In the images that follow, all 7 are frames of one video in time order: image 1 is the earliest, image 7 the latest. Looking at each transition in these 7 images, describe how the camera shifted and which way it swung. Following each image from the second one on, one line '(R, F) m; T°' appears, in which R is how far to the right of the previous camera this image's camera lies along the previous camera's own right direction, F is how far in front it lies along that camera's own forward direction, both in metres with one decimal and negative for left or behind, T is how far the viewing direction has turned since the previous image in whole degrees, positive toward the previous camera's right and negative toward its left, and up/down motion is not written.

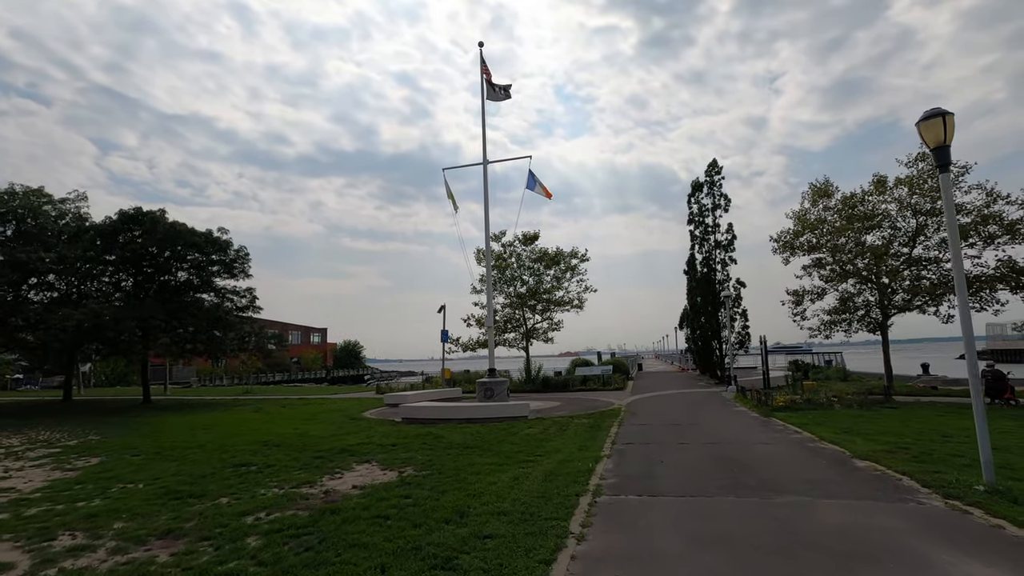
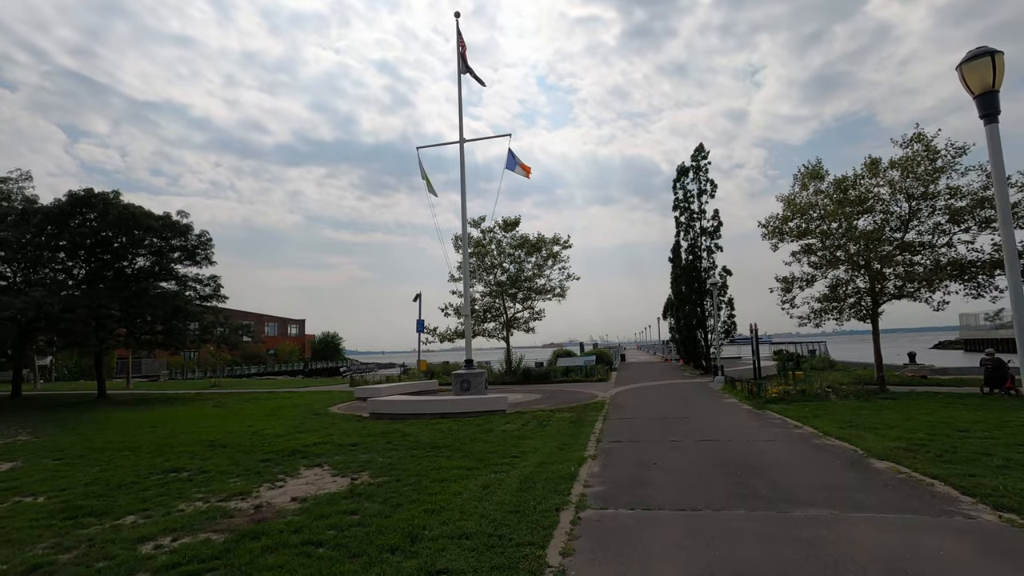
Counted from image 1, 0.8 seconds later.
(+0.2, +1.4) m; +2°
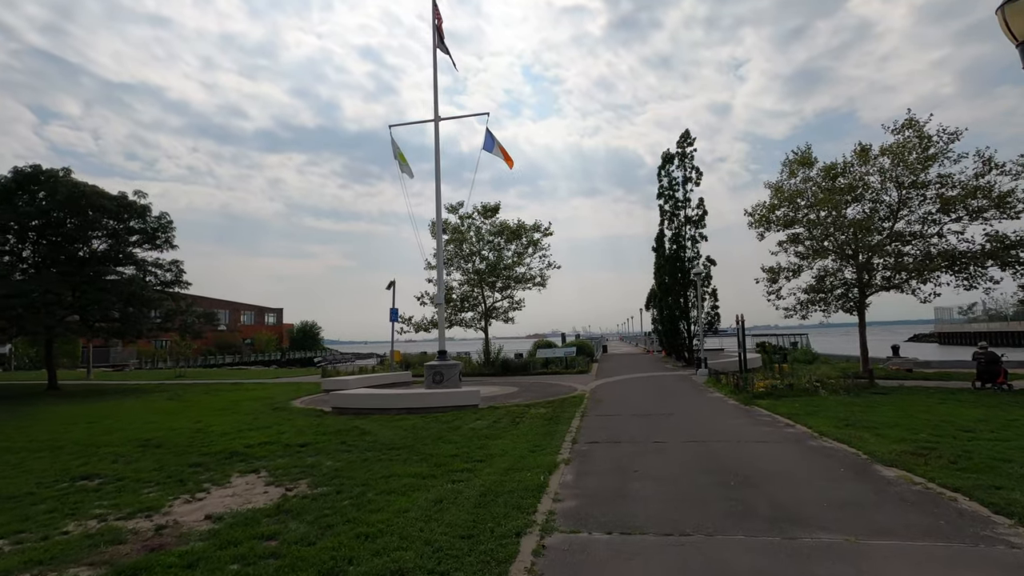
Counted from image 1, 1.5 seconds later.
(+0.3, +1.2) m; +2°
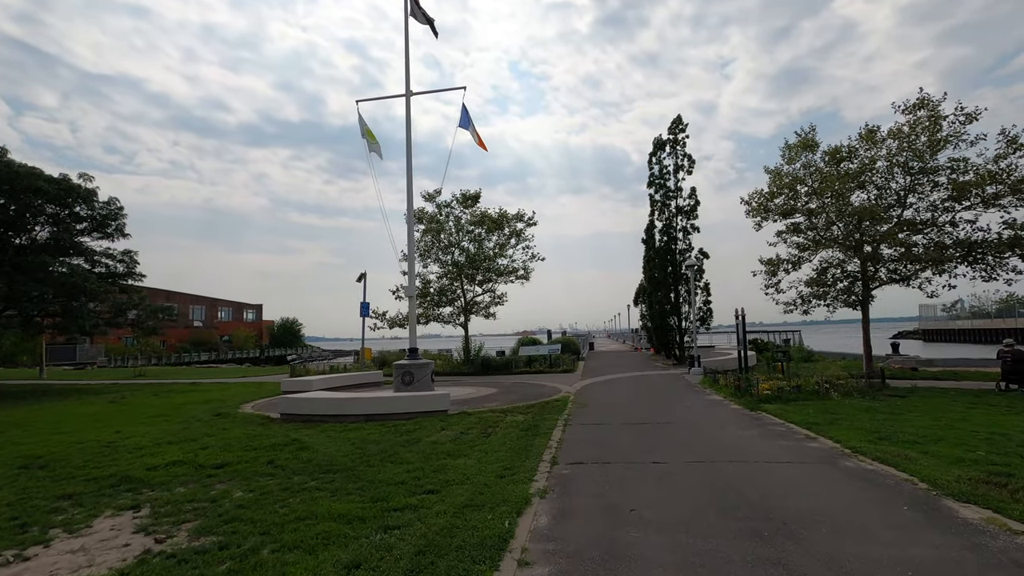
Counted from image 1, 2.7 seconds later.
(+0.3, +2.0) m; +1°
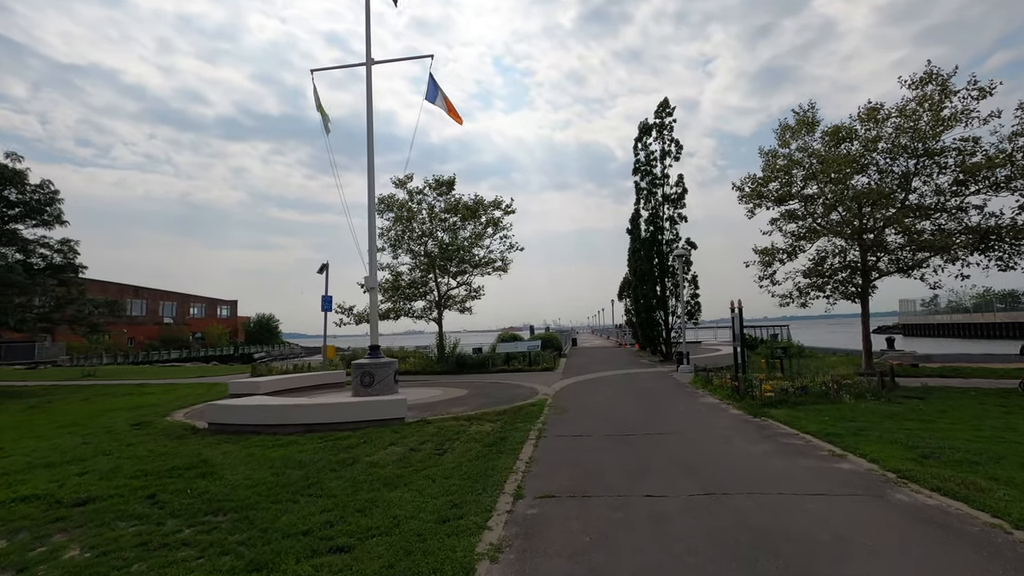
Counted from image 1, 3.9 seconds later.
(+0.4, +2.0) m; +2°
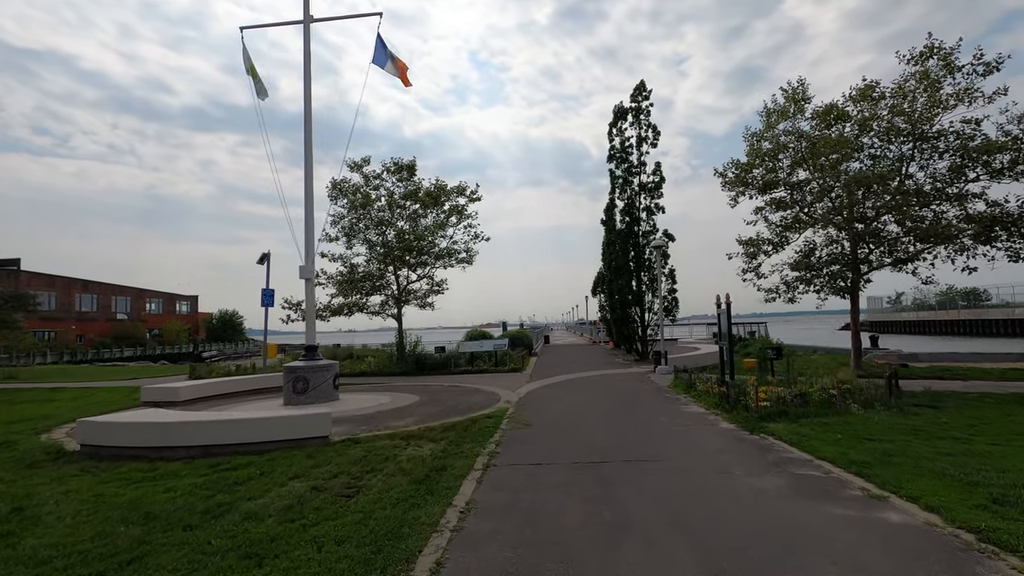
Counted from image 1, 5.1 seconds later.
(+0.5, +2.2) m; +3°
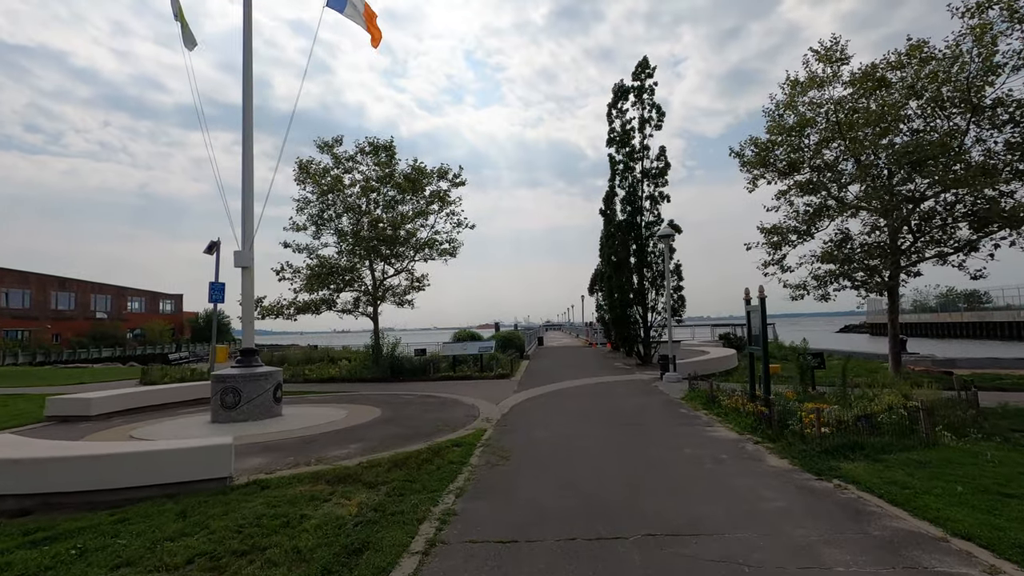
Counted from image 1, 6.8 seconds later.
(+0.3, +2.8) m; 0°
